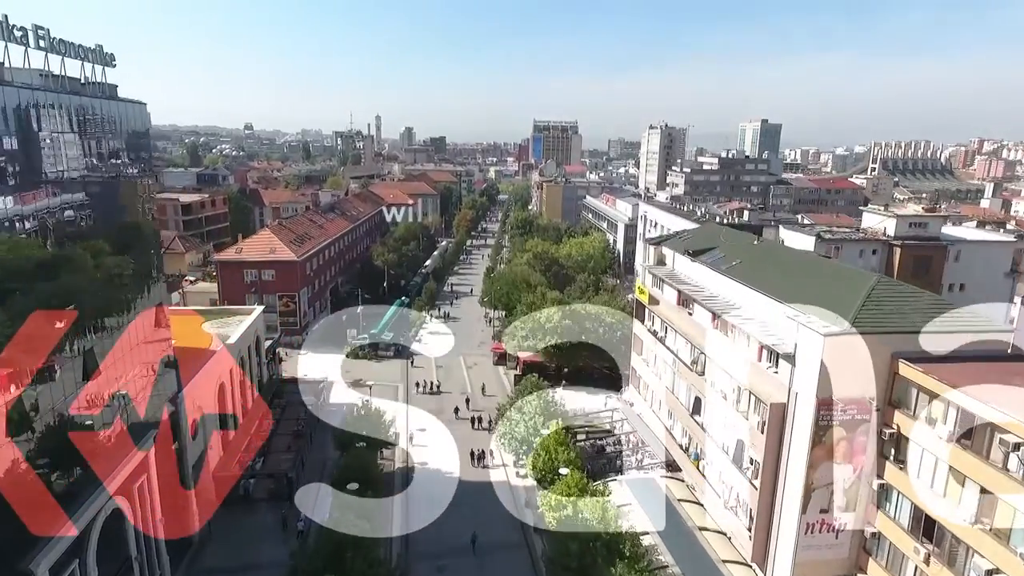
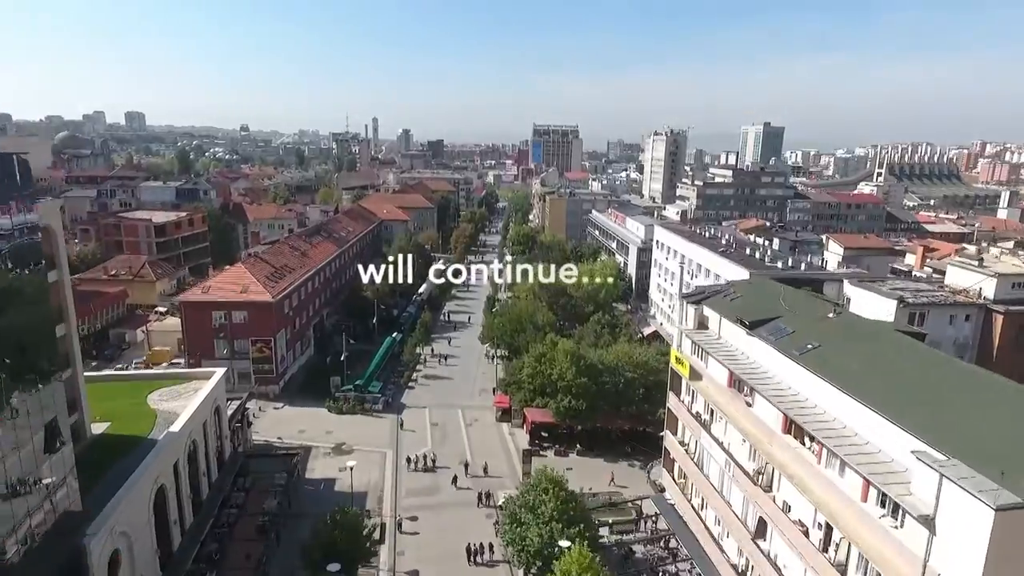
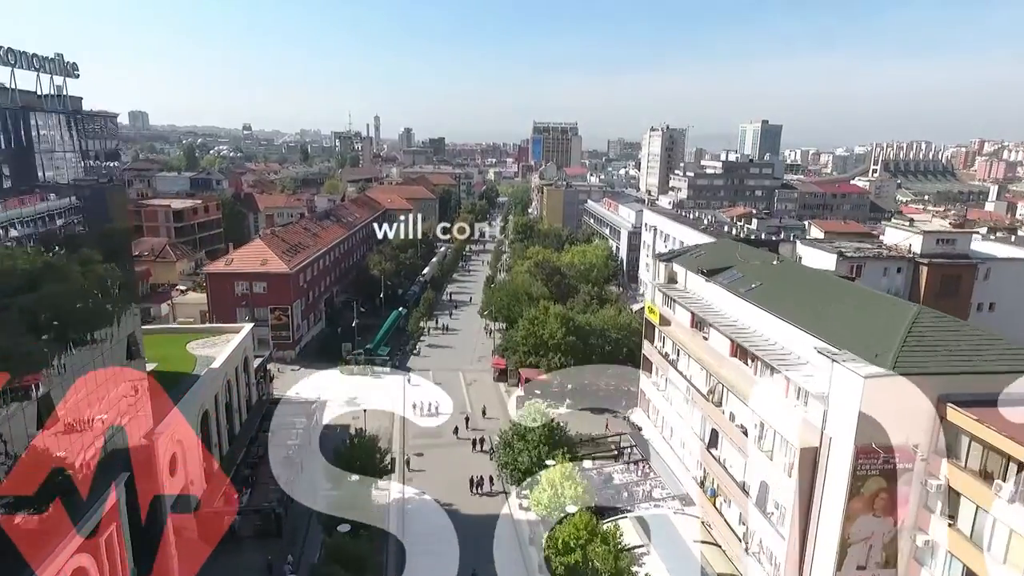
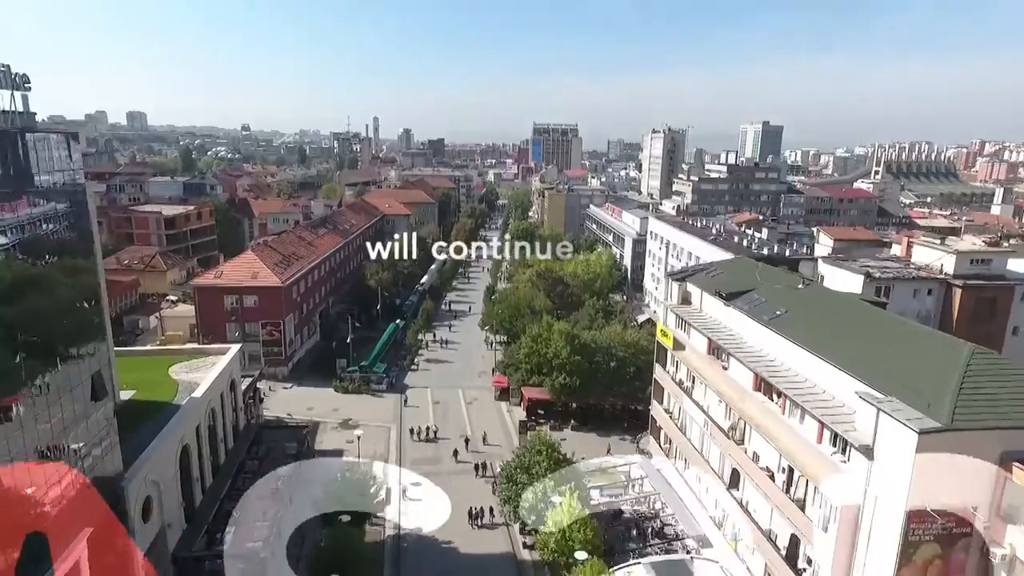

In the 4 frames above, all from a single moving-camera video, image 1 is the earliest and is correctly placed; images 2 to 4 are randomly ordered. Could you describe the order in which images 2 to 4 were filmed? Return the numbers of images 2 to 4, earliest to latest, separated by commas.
3, 4, 2
